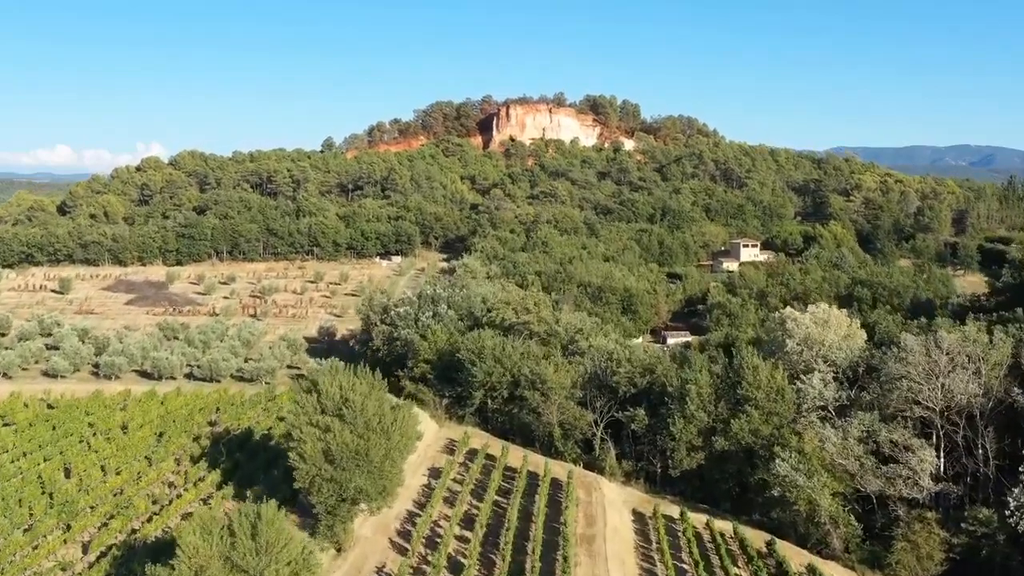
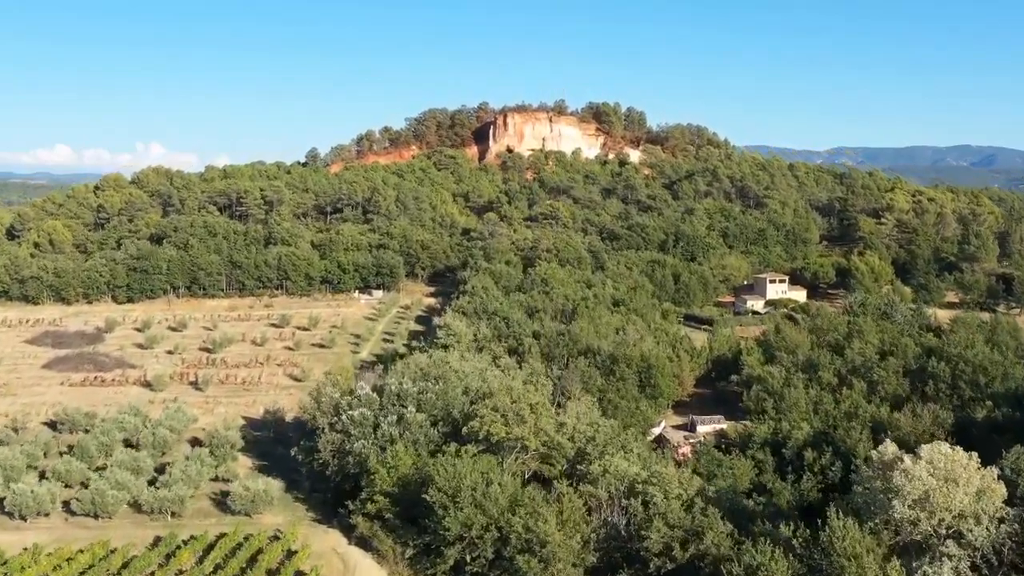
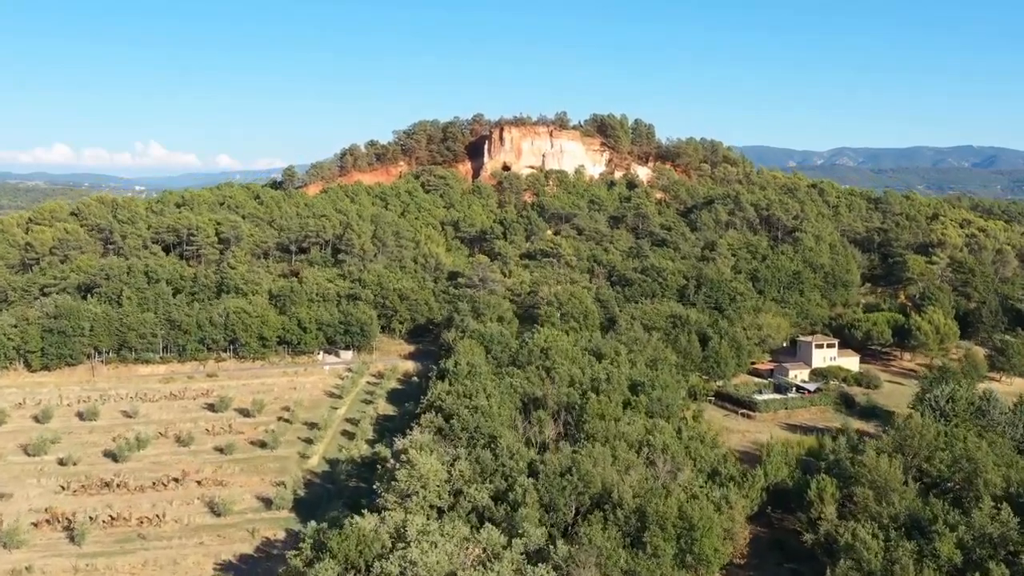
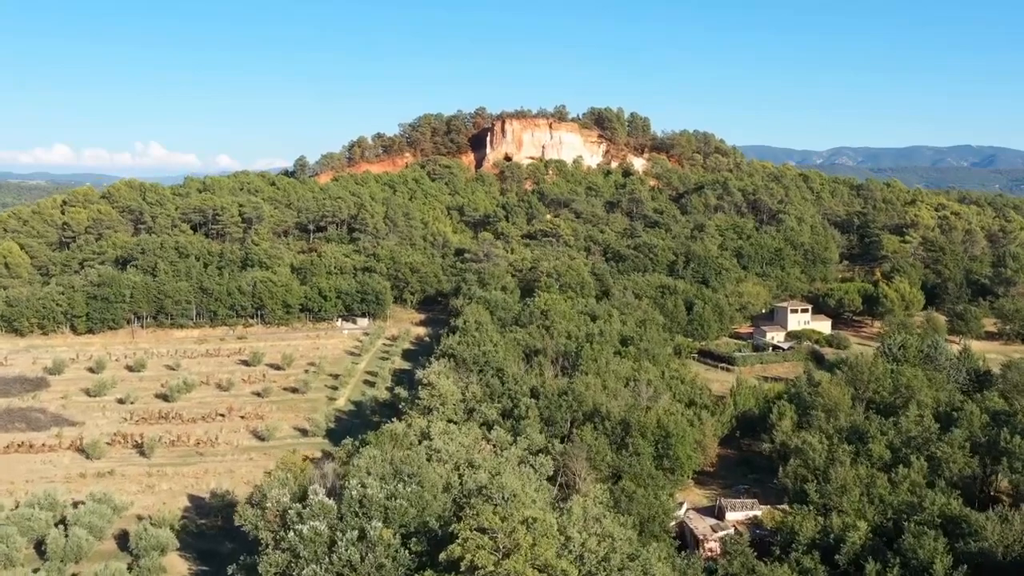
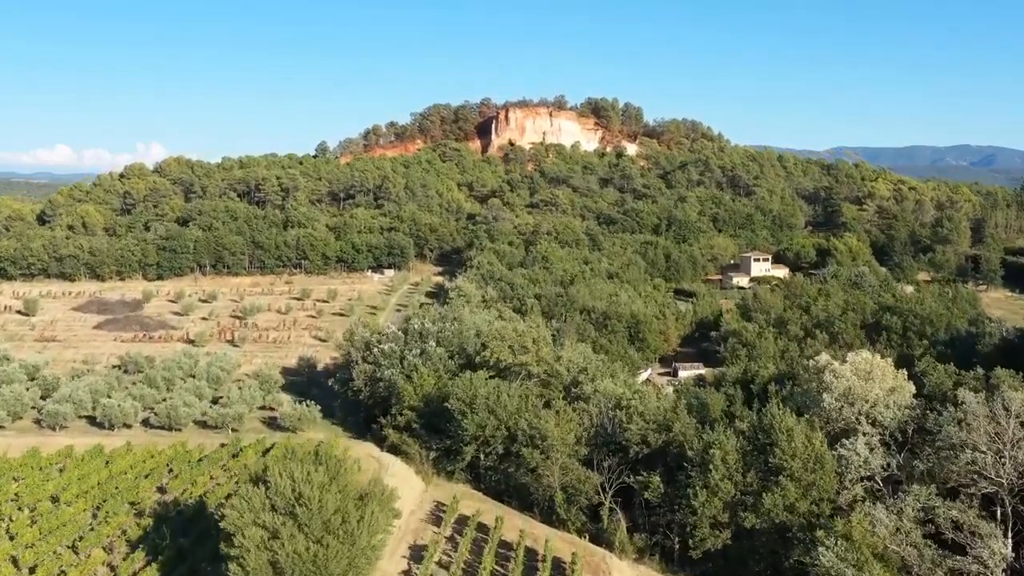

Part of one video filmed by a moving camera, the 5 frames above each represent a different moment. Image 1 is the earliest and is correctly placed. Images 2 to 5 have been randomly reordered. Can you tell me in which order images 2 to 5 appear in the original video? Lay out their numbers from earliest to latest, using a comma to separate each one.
5, 2, 4, 3
